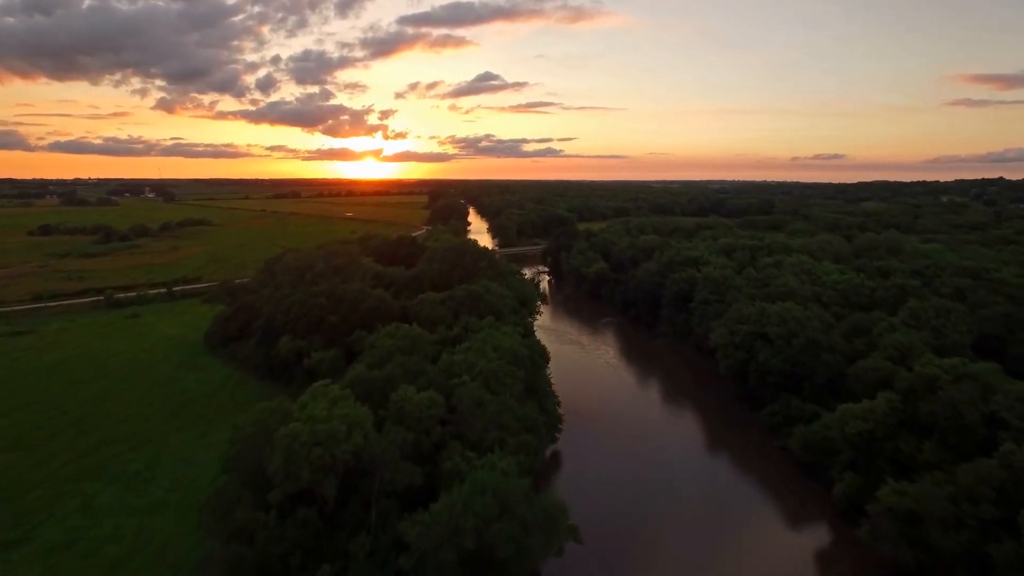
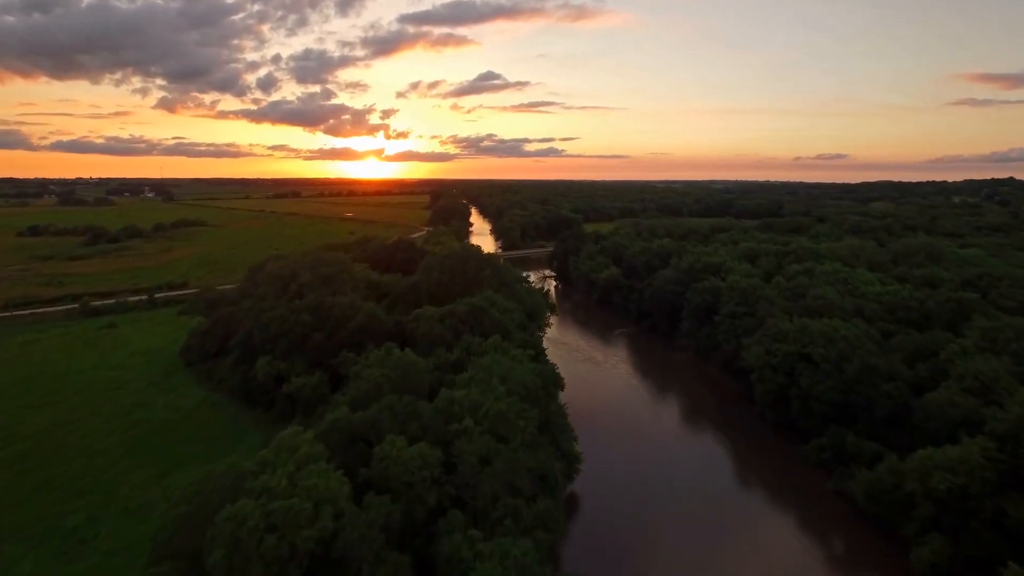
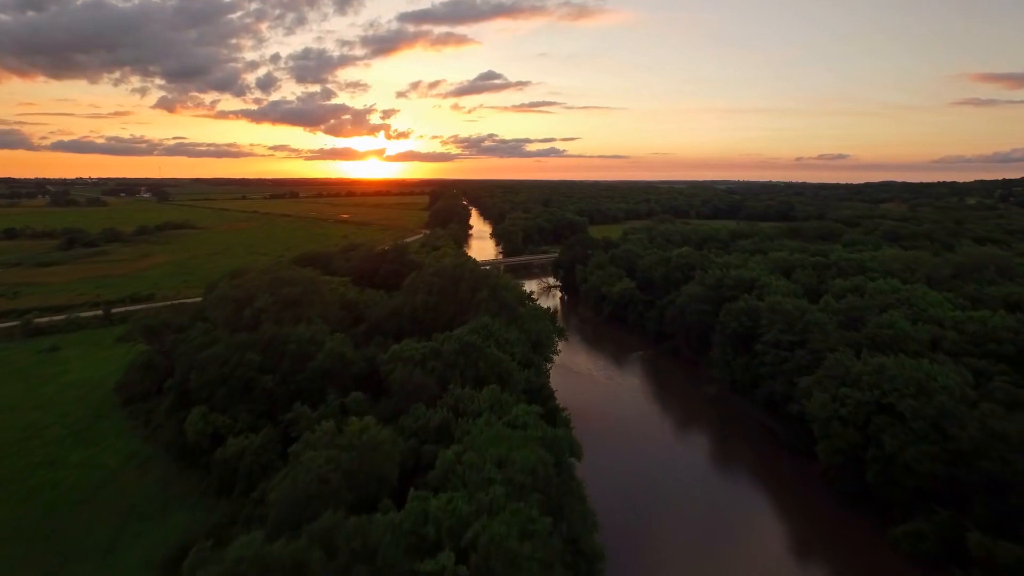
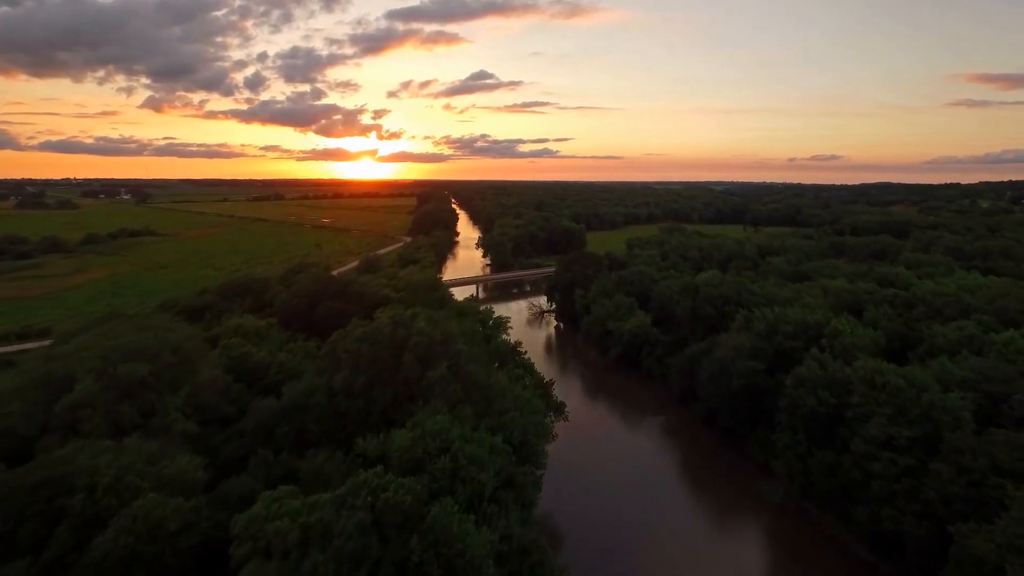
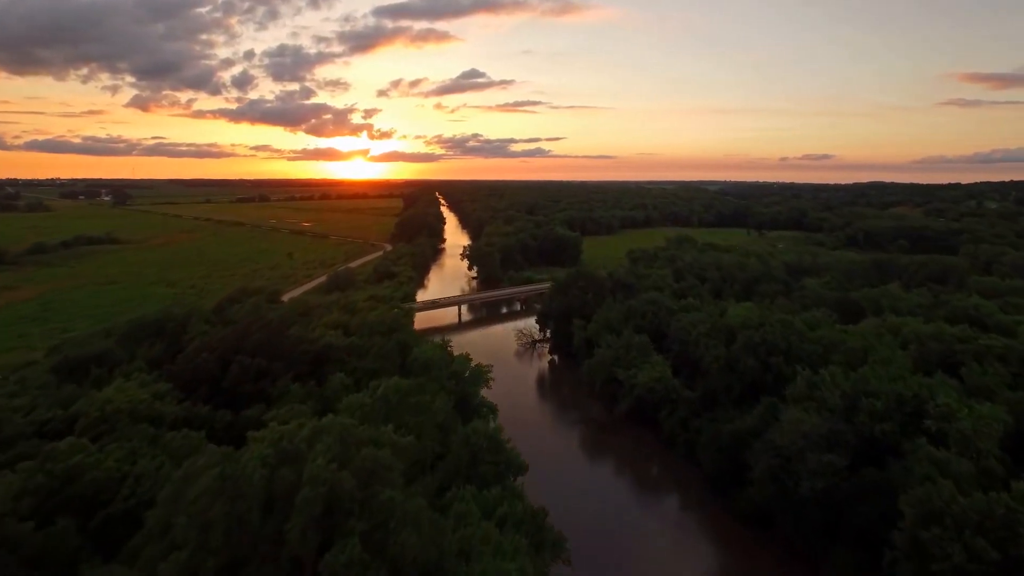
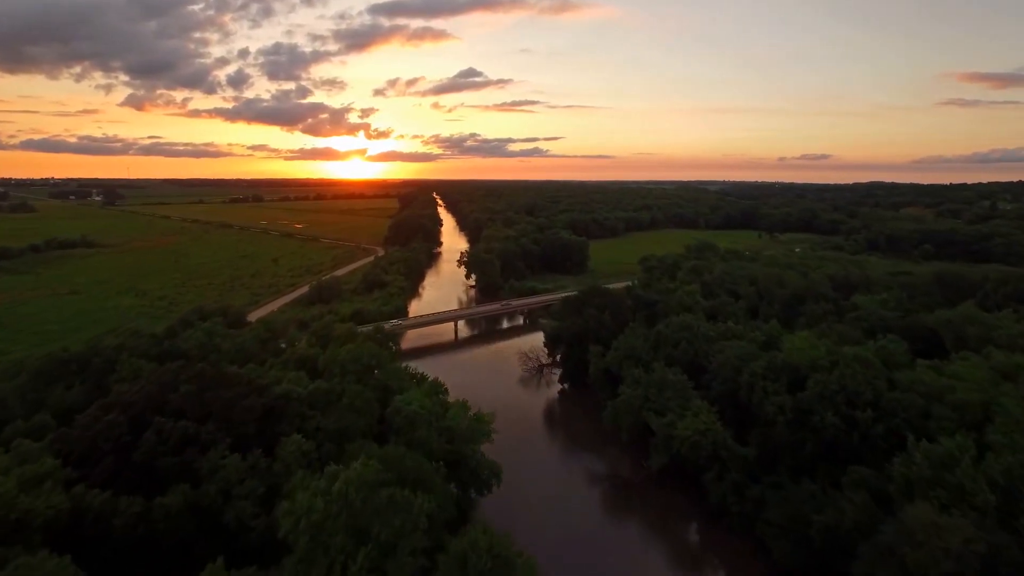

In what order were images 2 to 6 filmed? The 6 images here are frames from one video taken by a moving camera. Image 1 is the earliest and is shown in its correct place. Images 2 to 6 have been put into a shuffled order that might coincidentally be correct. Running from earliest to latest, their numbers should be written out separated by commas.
2, 3, 4, 5, 6
